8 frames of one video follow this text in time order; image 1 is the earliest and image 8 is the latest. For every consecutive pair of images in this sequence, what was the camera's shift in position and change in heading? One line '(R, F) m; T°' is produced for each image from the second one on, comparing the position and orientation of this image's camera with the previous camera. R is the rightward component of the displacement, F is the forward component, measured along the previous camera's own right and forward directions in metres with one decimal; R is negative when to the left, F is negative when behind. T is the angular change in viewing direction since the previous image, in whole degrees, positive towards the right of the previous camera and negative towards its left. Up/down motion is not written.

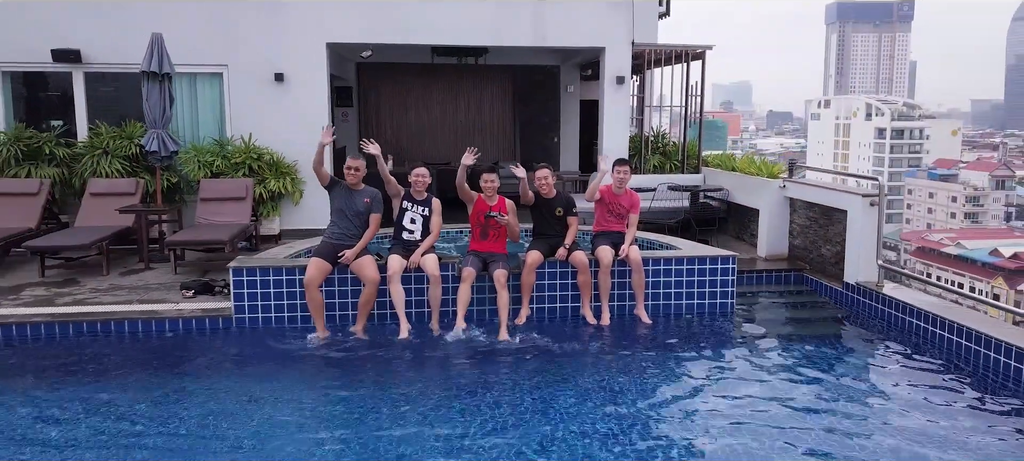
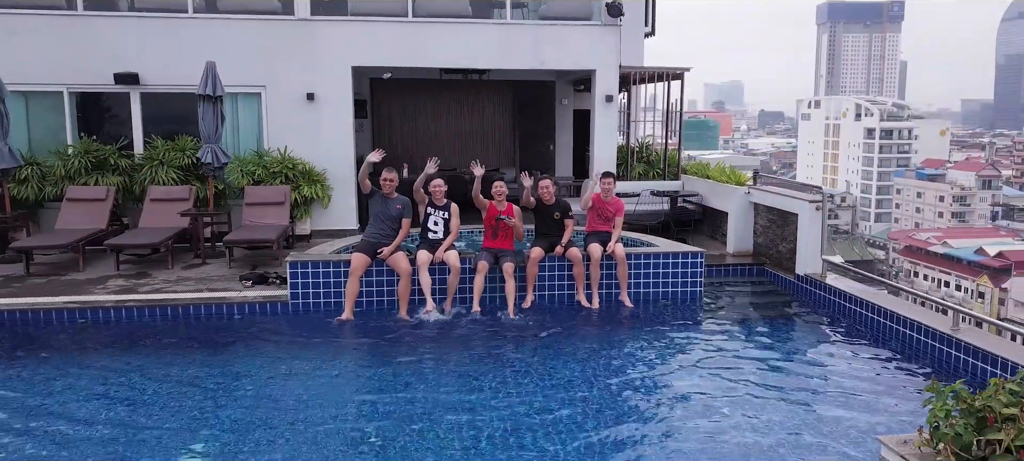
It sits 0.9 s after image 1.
(0.0, -0.4) m; 0°
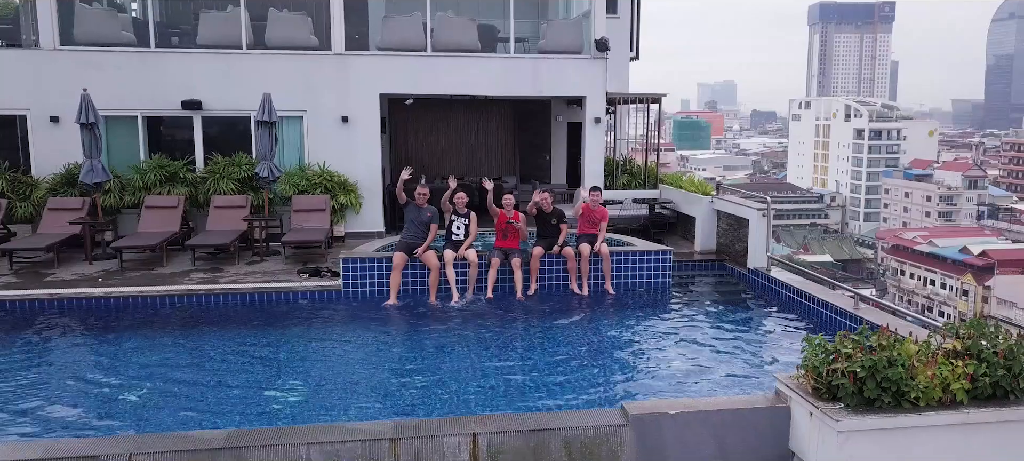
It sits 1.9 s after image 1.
(0.0, -0.6) m; 0°
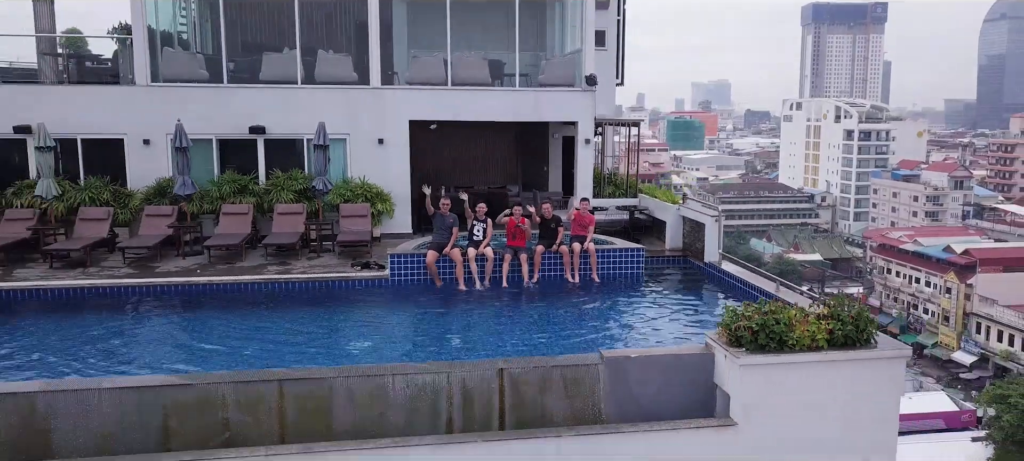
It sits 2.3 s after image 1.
(-0.1, -0.9) m; 0°
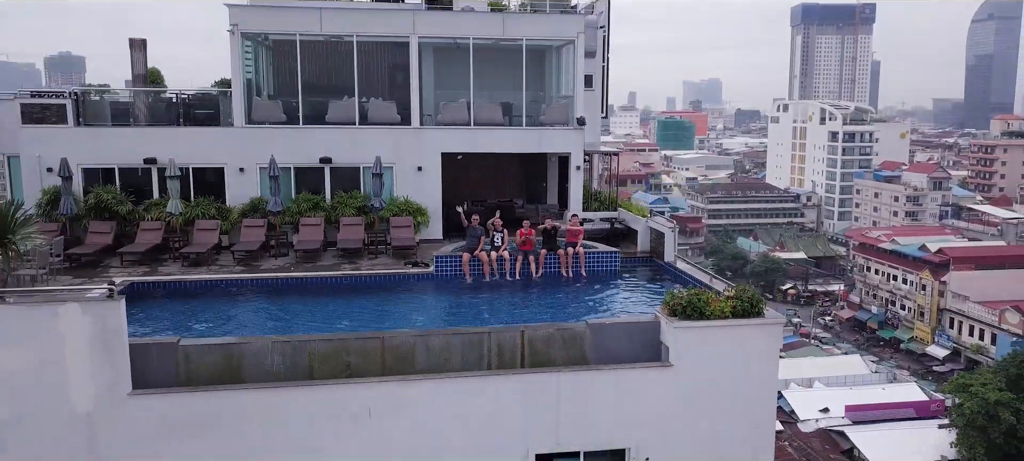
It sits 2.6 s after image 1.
(-0.1, -1.5) m; +1°
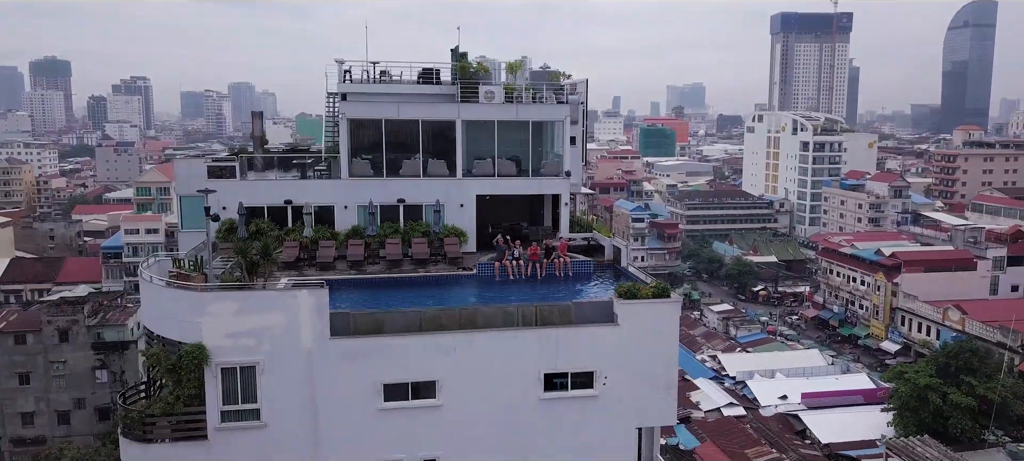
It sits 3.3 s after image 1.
(-0.3, -3.3) m; +1°
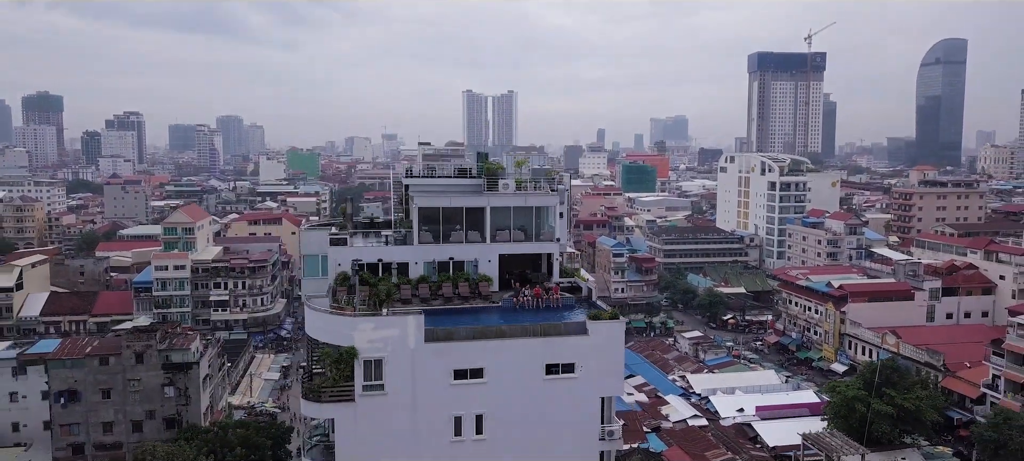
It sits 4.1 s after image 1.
(-0.4, -5.4) m; +1°
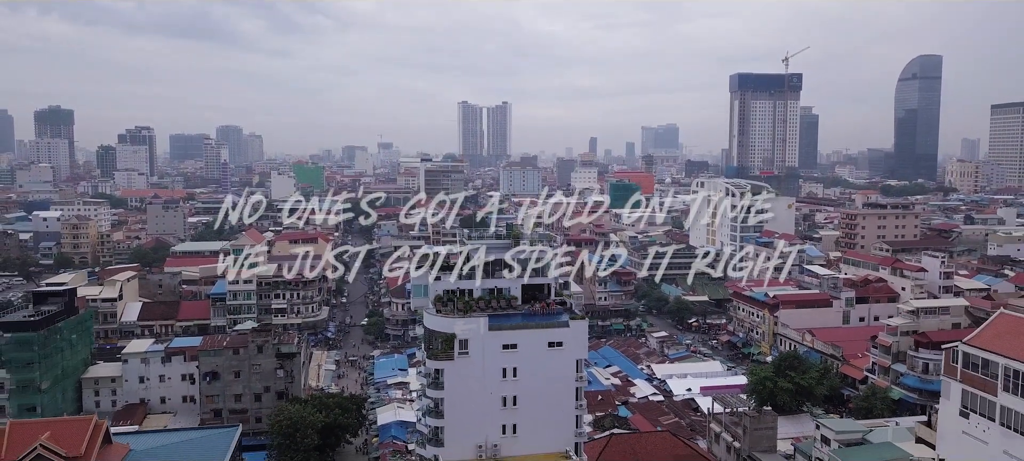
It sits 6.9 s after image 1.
(-0.8, -12.6) m; 0°
